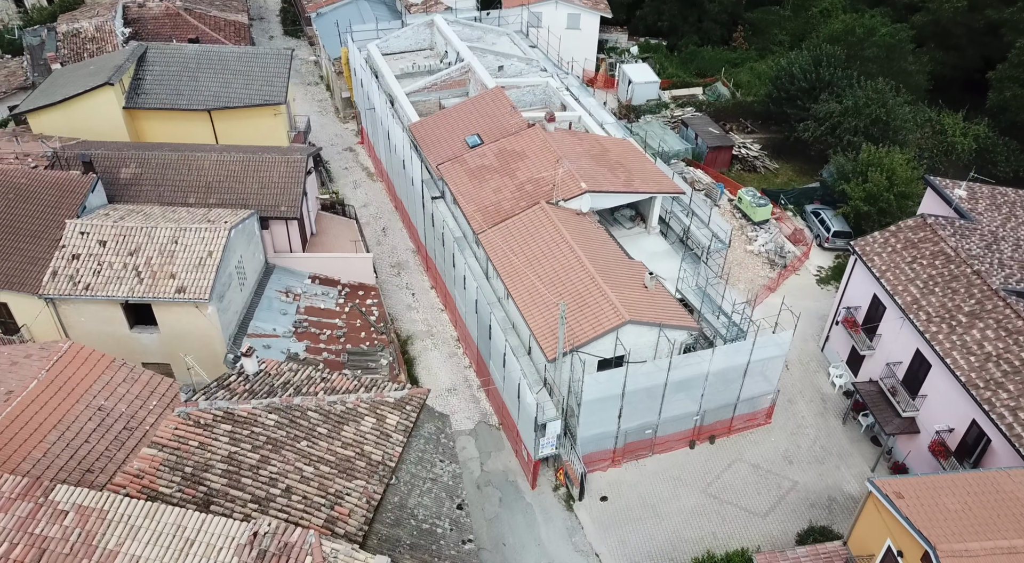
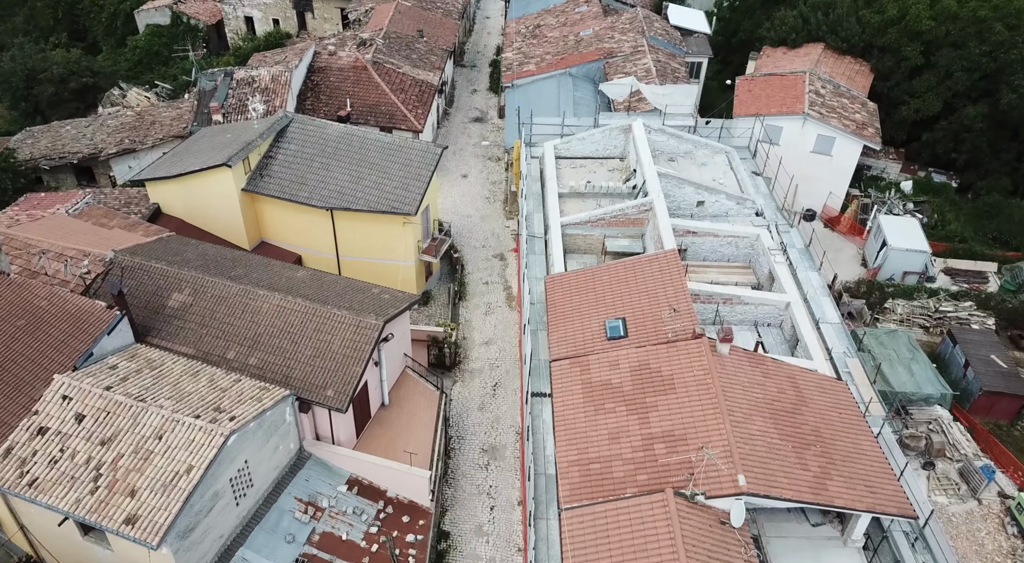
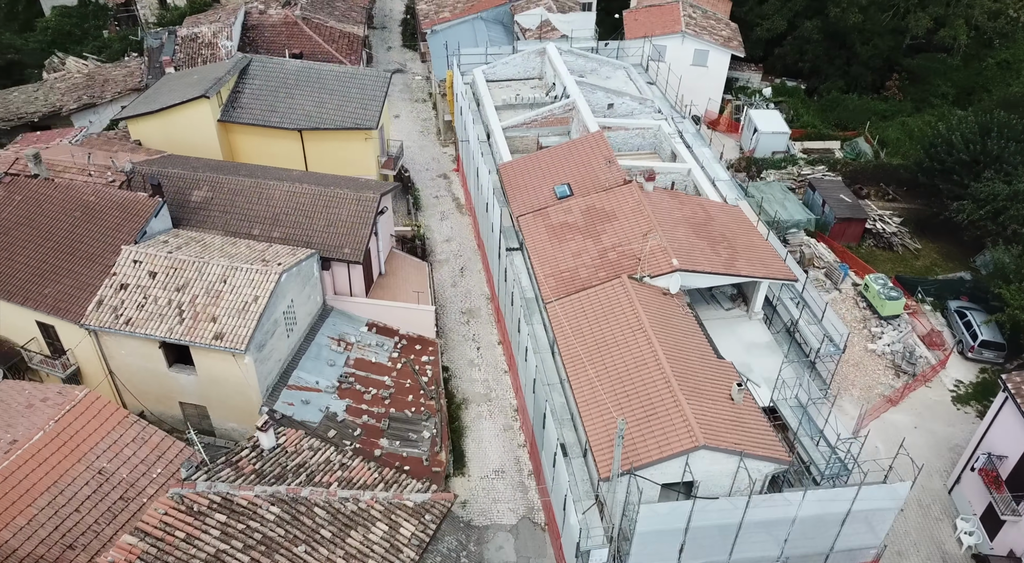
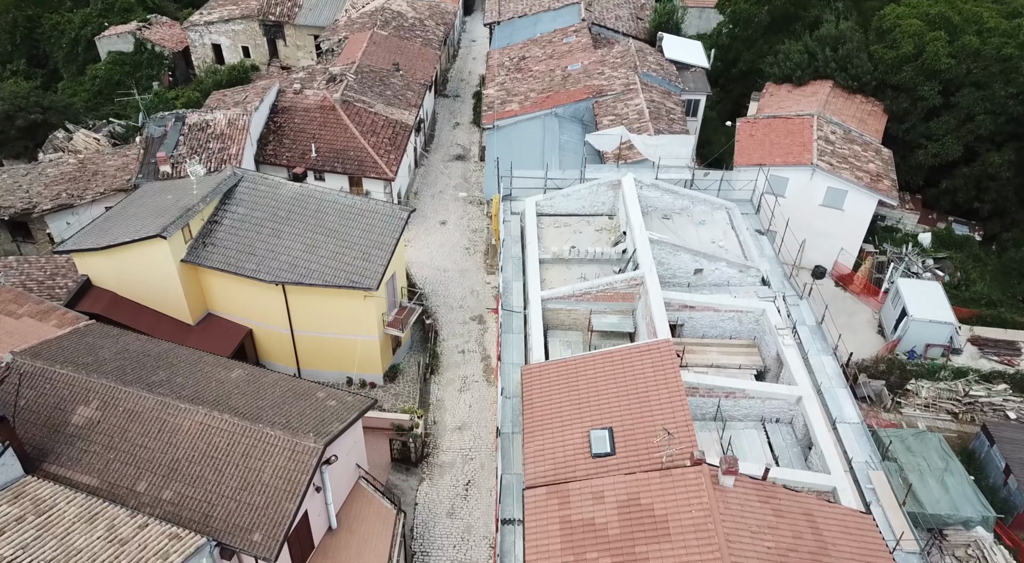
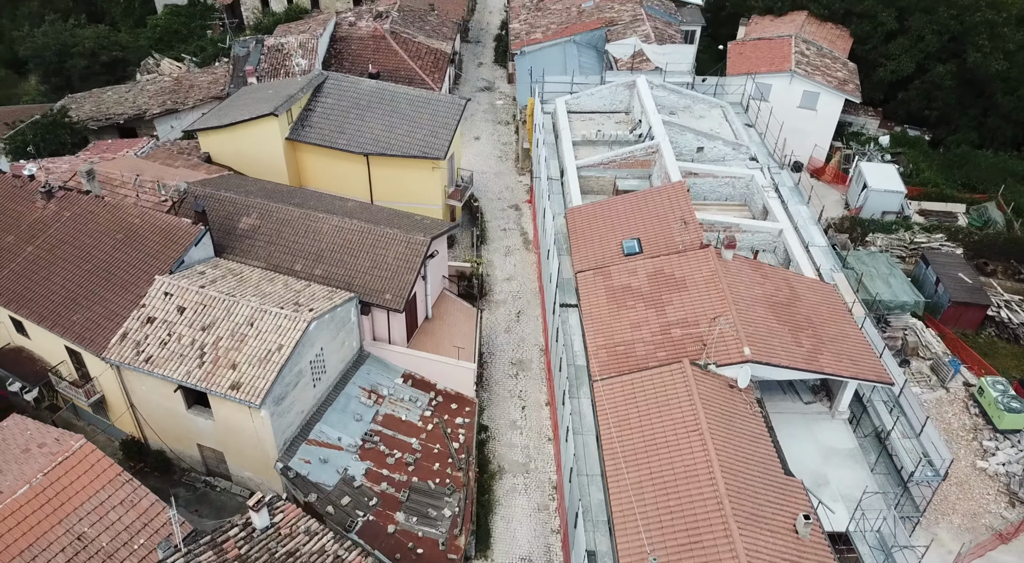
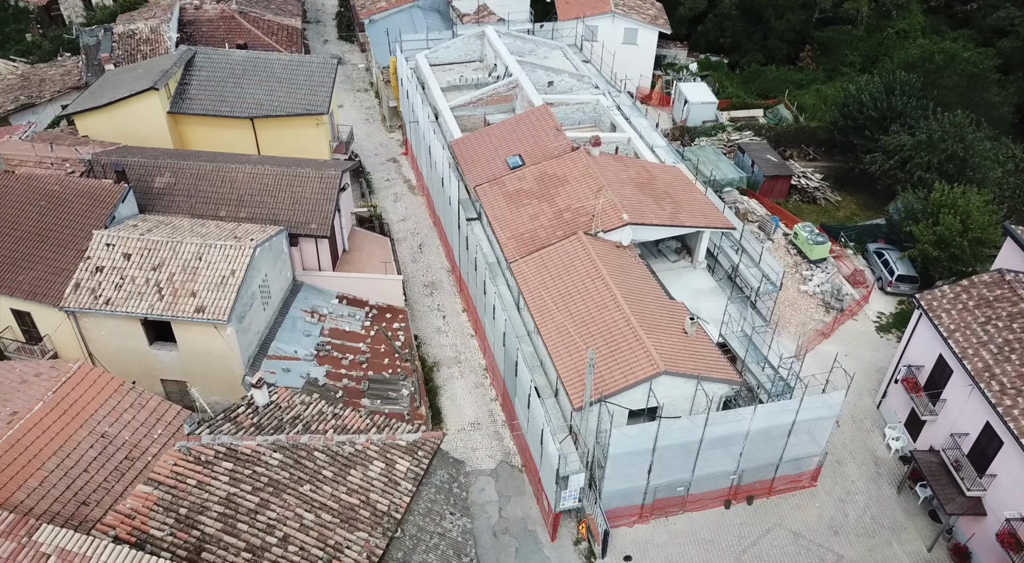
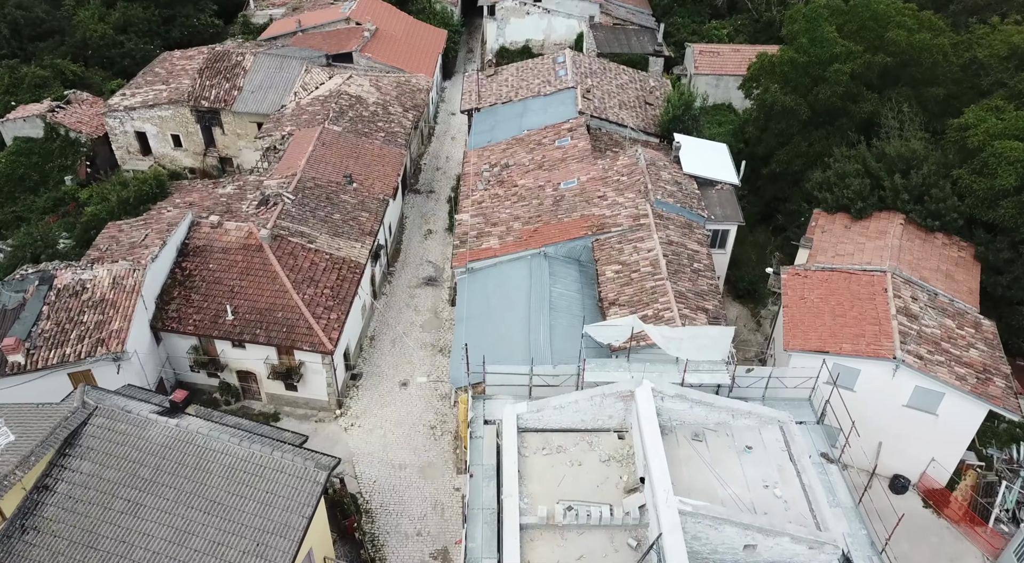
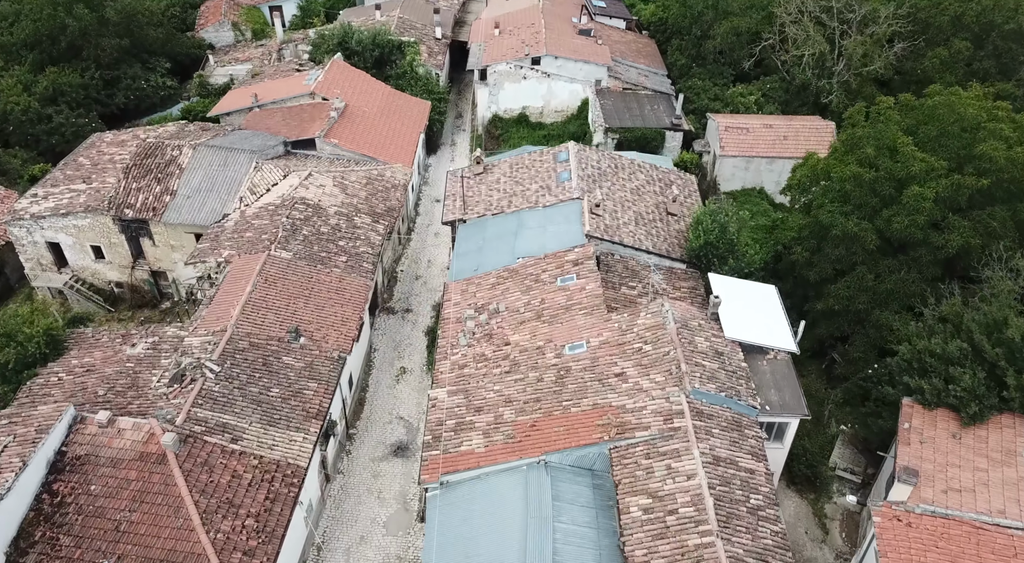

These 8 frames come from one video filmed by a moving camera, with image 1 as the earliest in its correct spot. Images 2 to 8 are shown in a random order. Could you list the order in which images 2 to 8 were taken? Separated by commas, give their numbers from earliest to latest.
6, 3, 5, 2, 4, 7, 8
